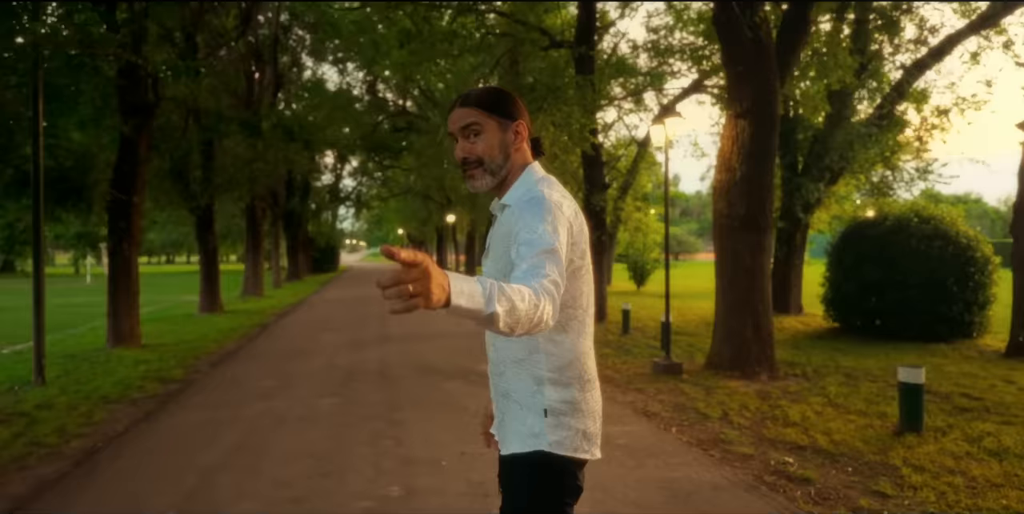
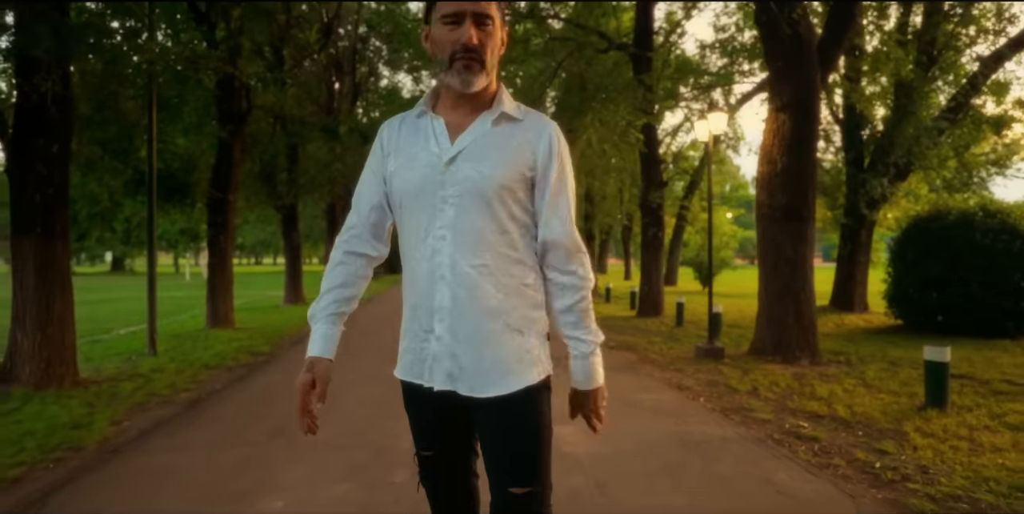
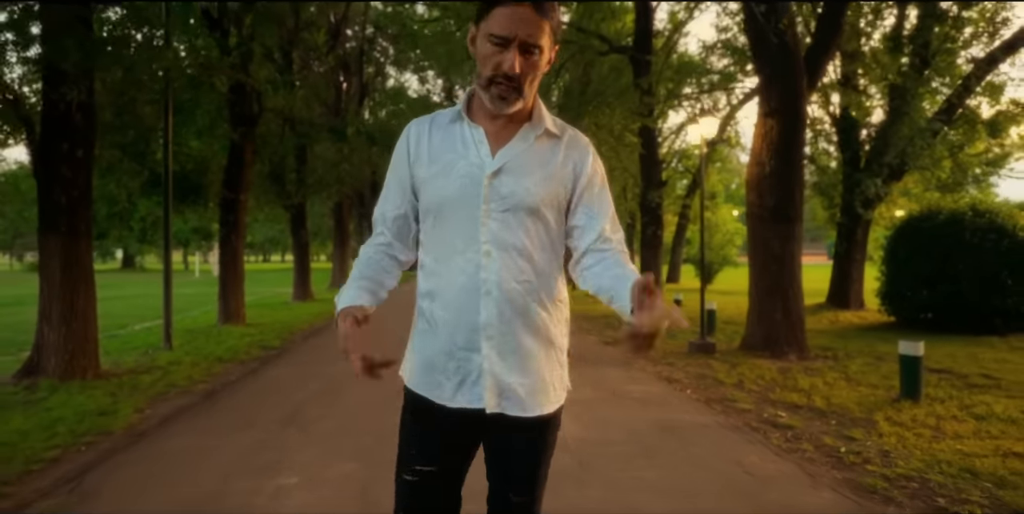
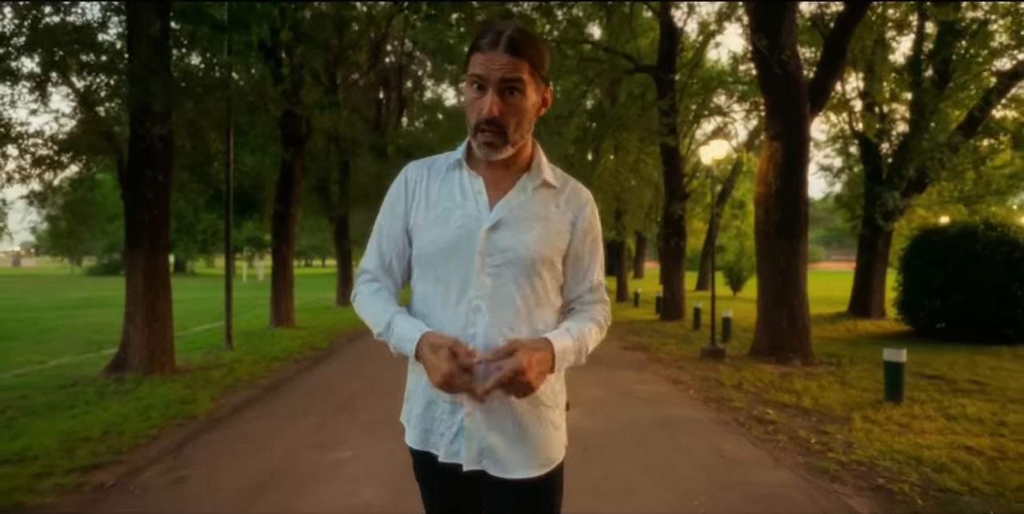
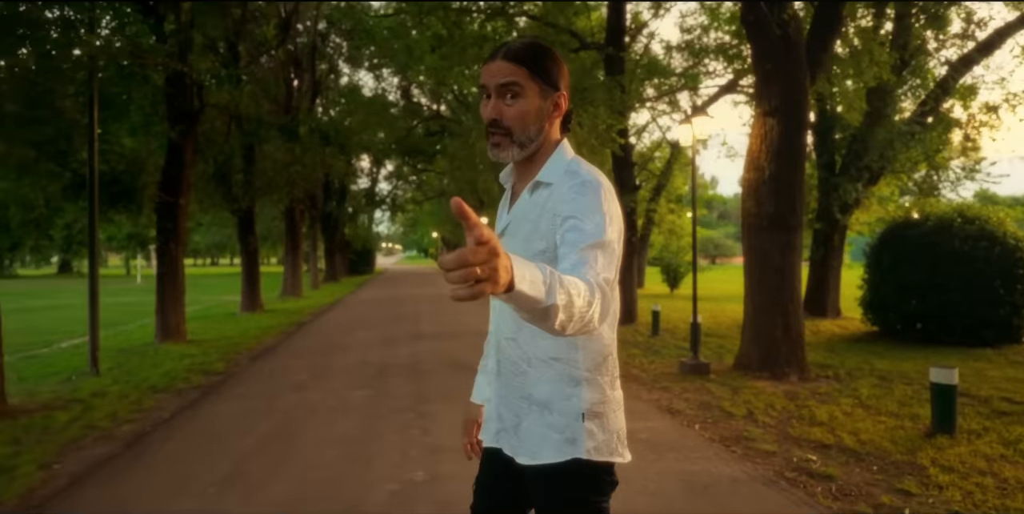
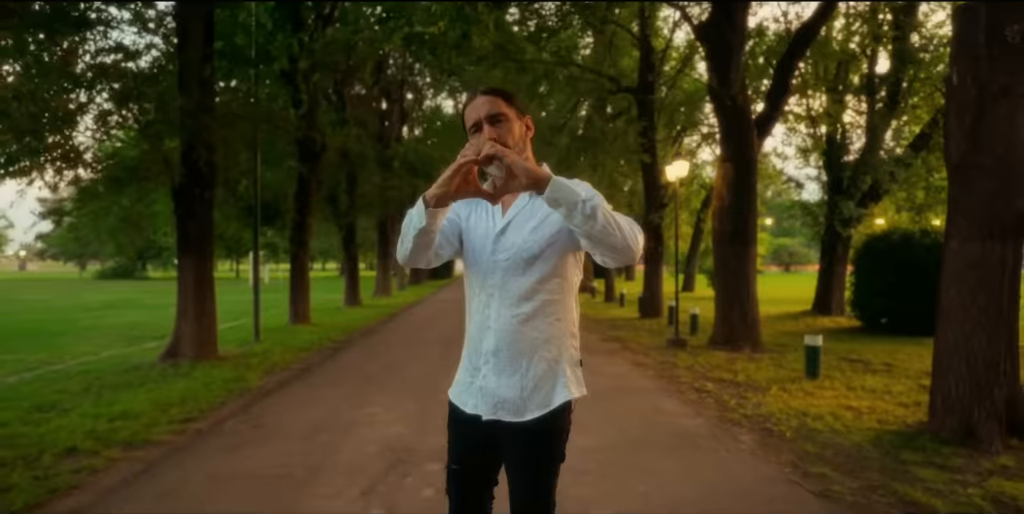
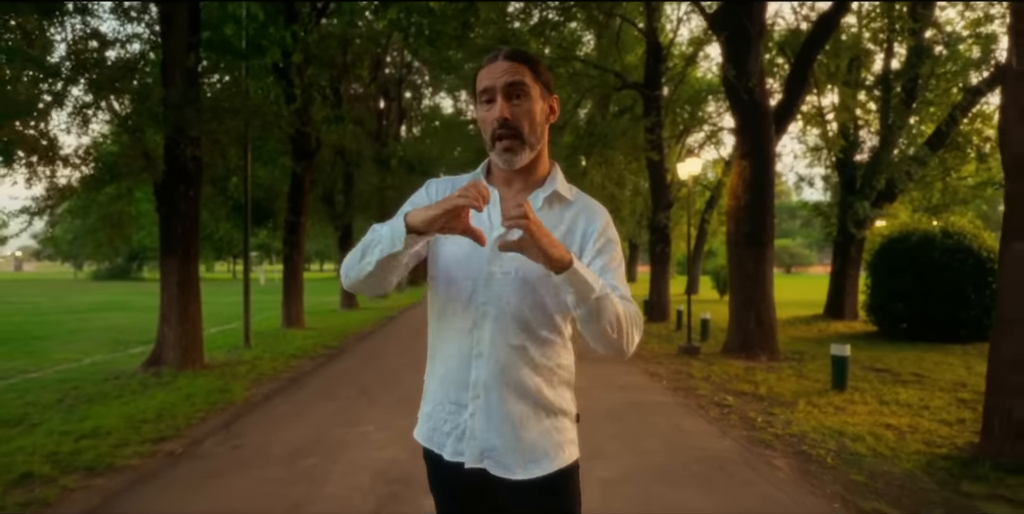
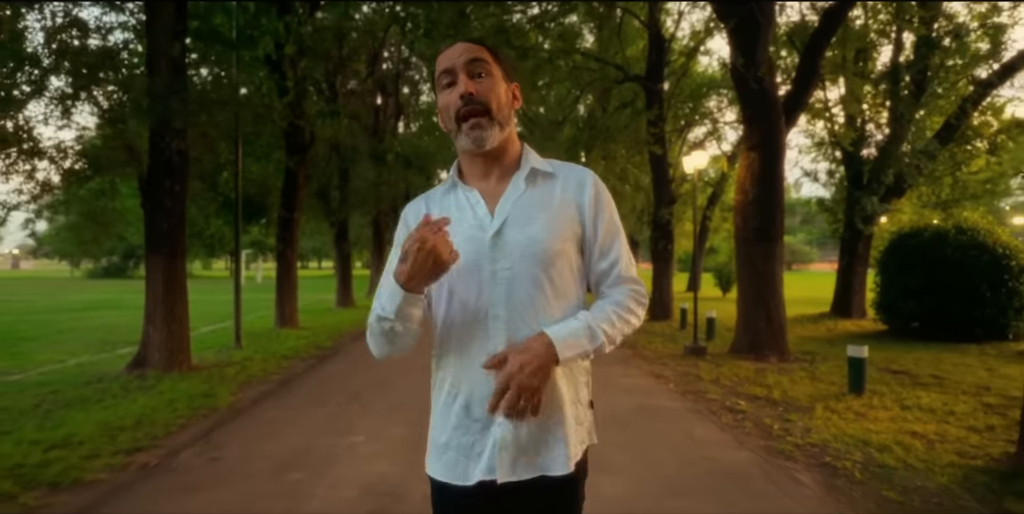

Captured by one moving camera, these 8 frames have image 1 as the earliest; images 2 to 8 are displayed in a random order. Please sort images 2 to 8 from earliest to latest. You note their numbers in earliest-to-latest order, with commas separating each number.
5, 2, 3, 4, 8, 7, 6
